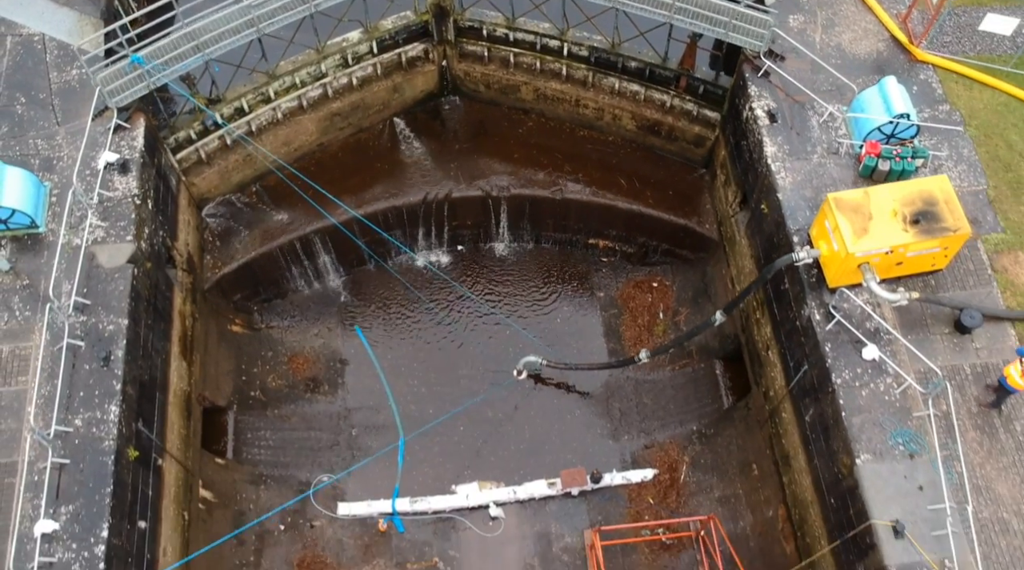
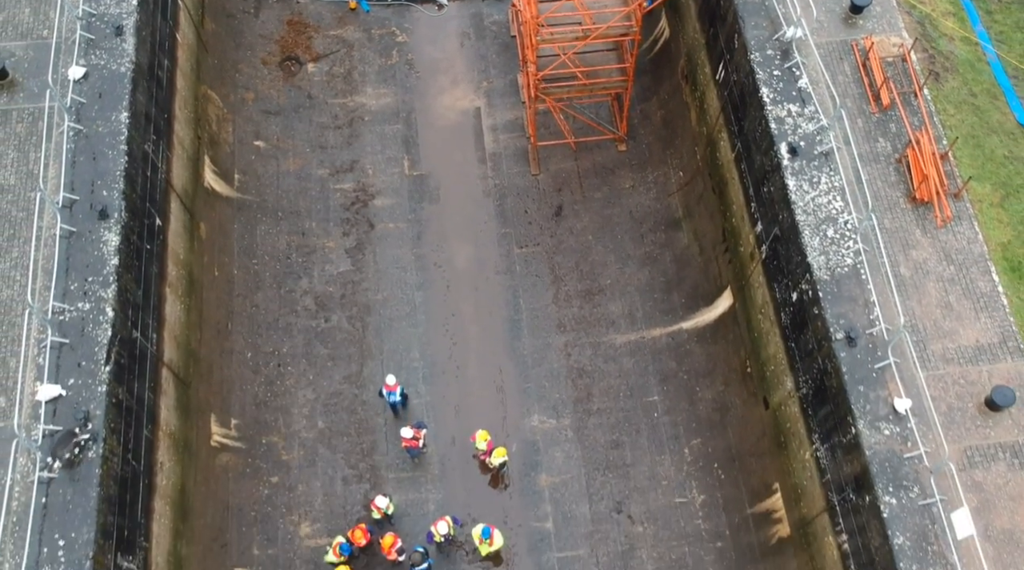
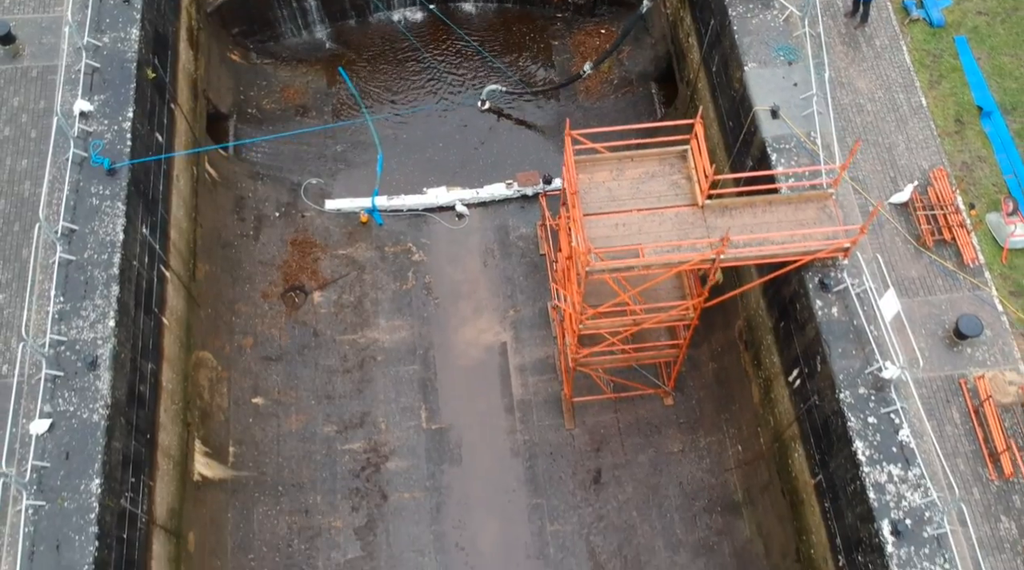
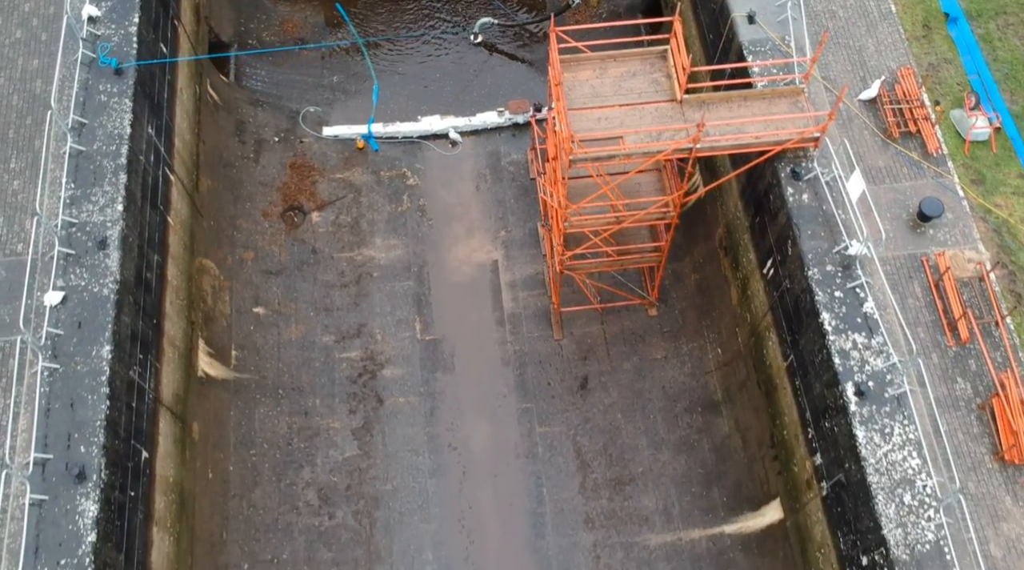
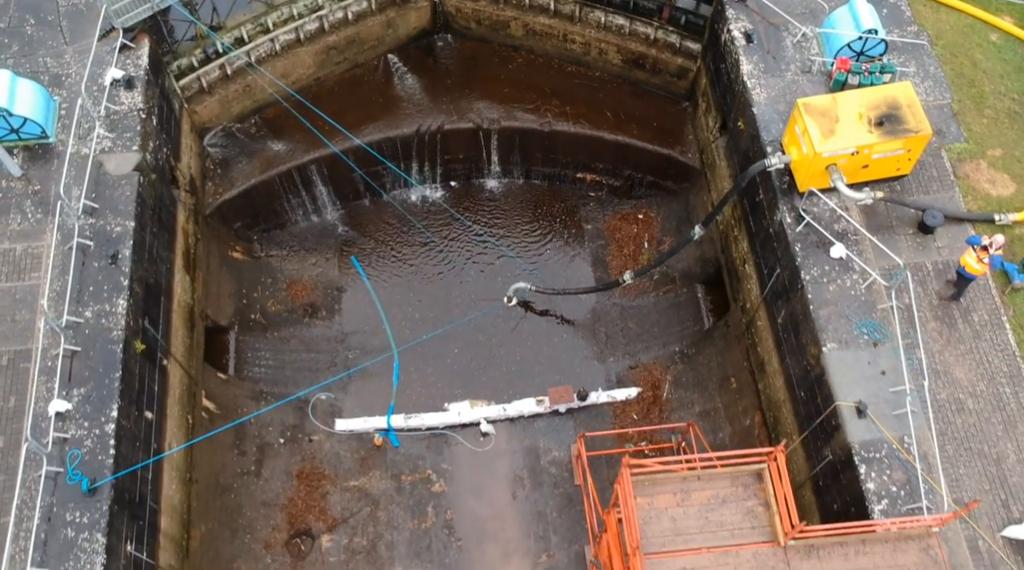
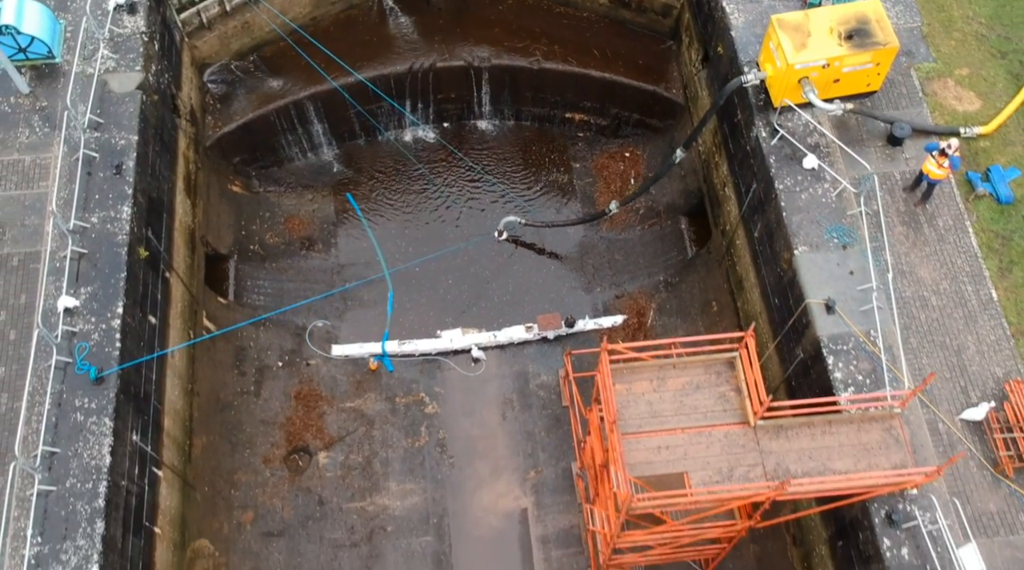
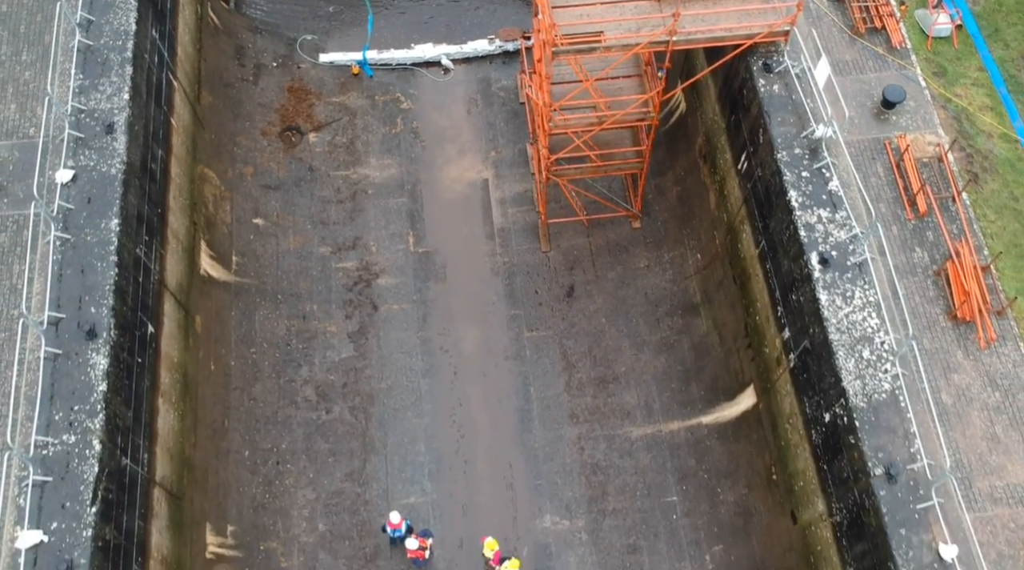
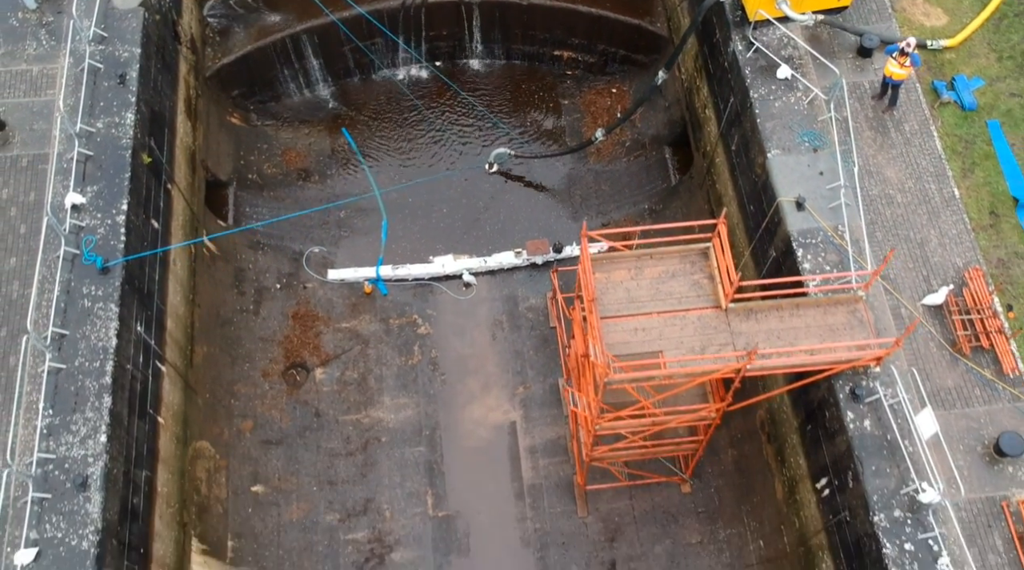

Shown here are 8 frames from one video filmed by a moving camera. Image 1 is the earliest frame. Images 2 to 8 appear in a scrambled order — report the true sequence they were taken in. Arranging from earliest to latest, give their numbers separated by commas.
5, 6, 8, 3, 4, 7, 2
